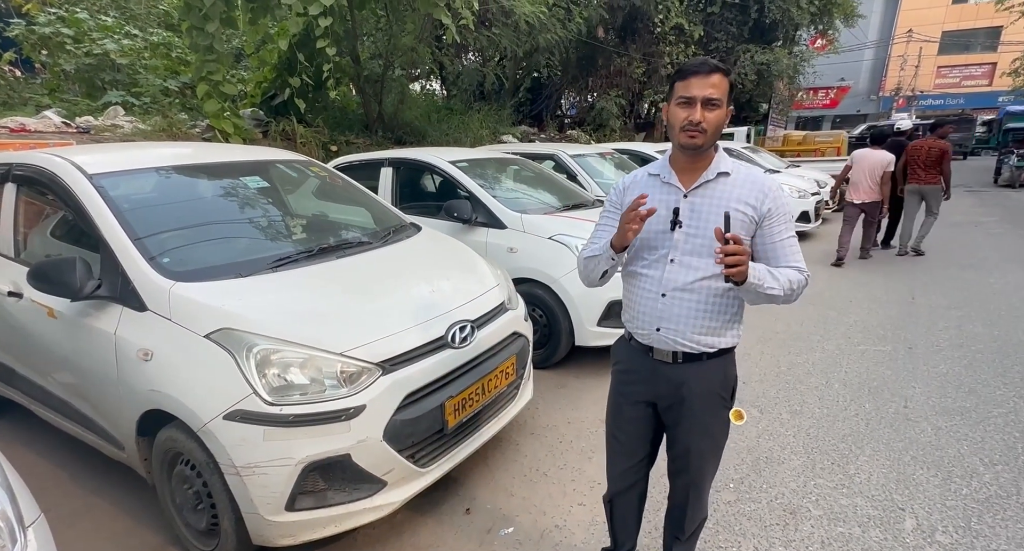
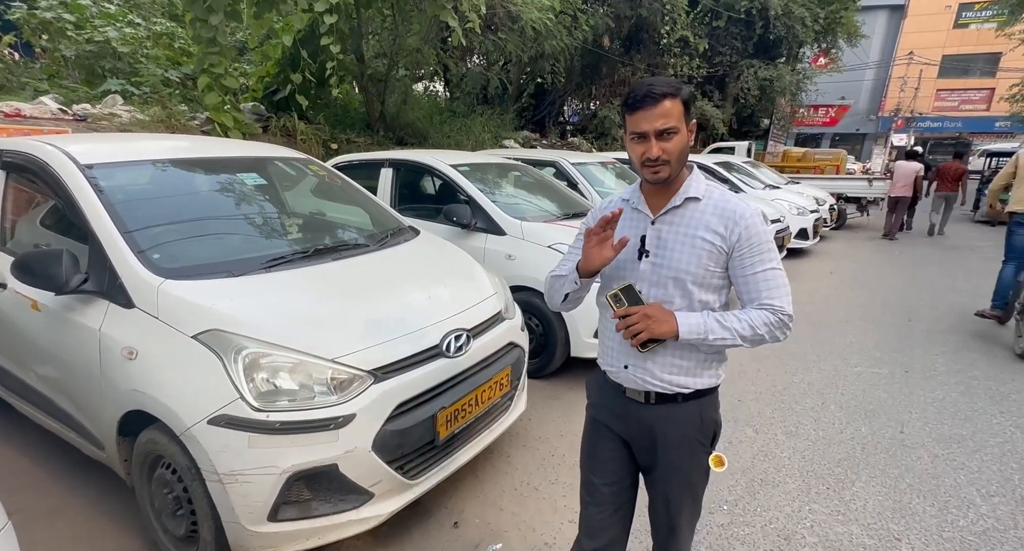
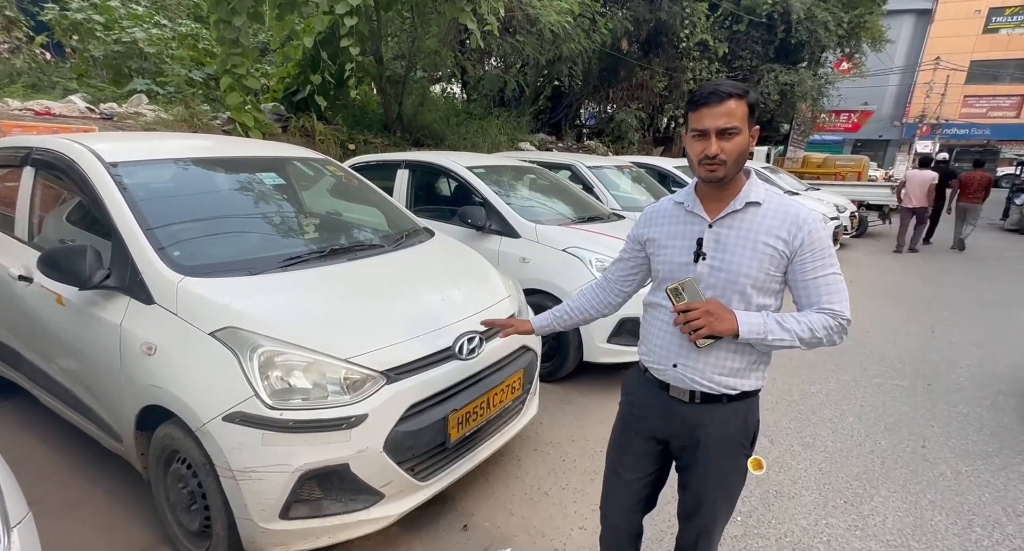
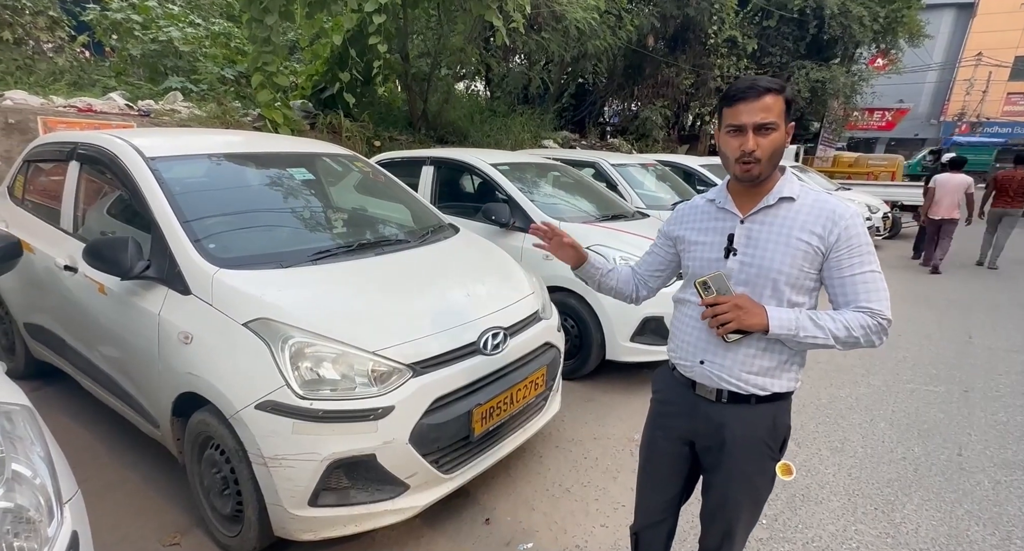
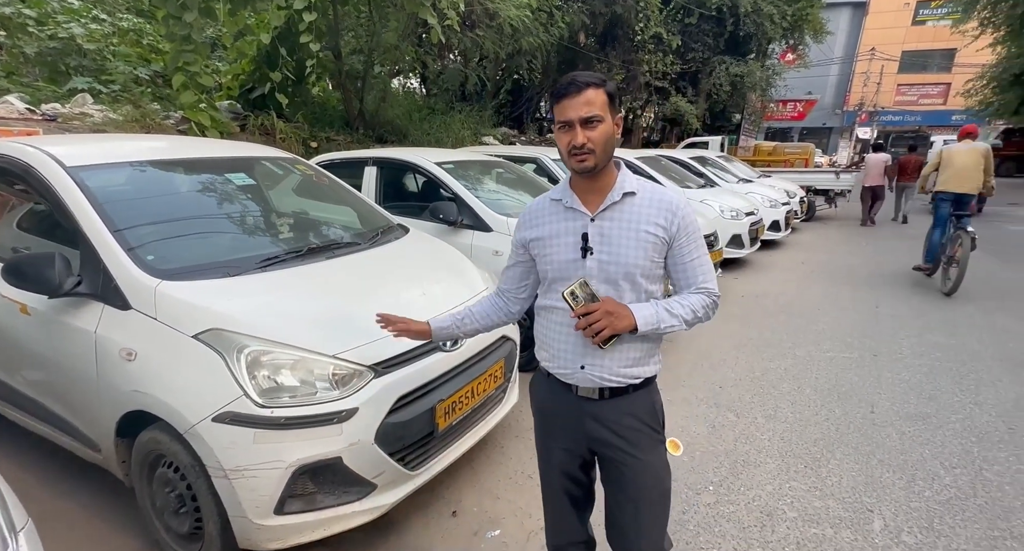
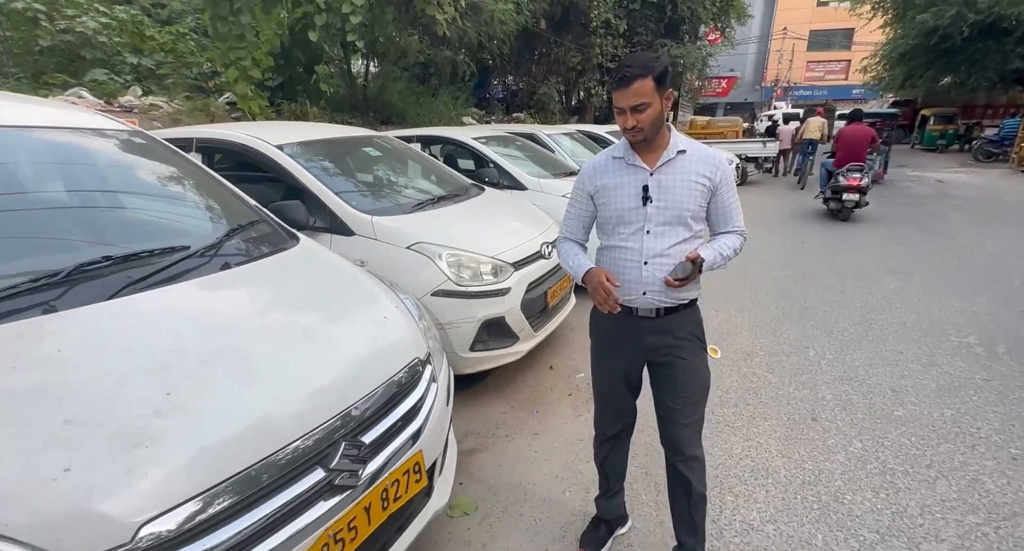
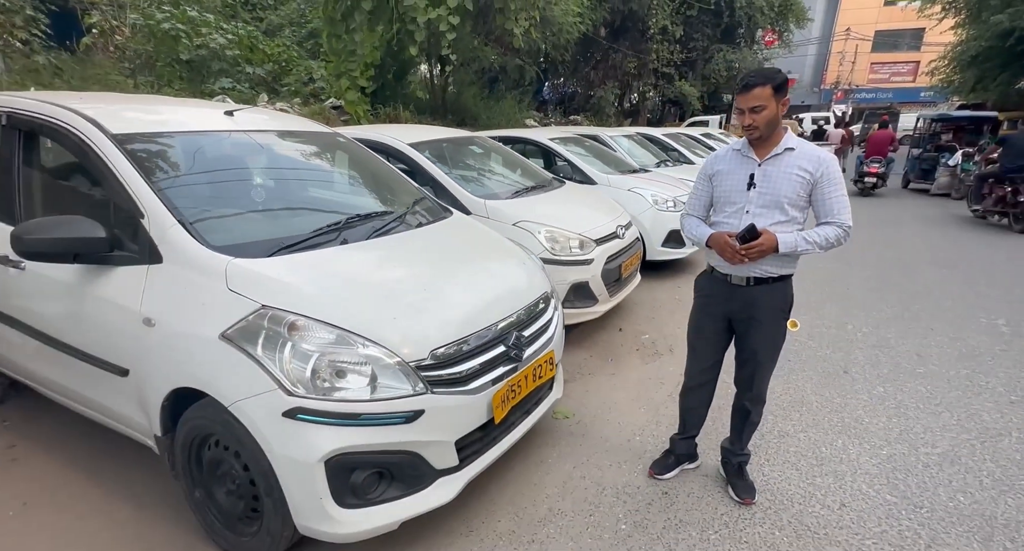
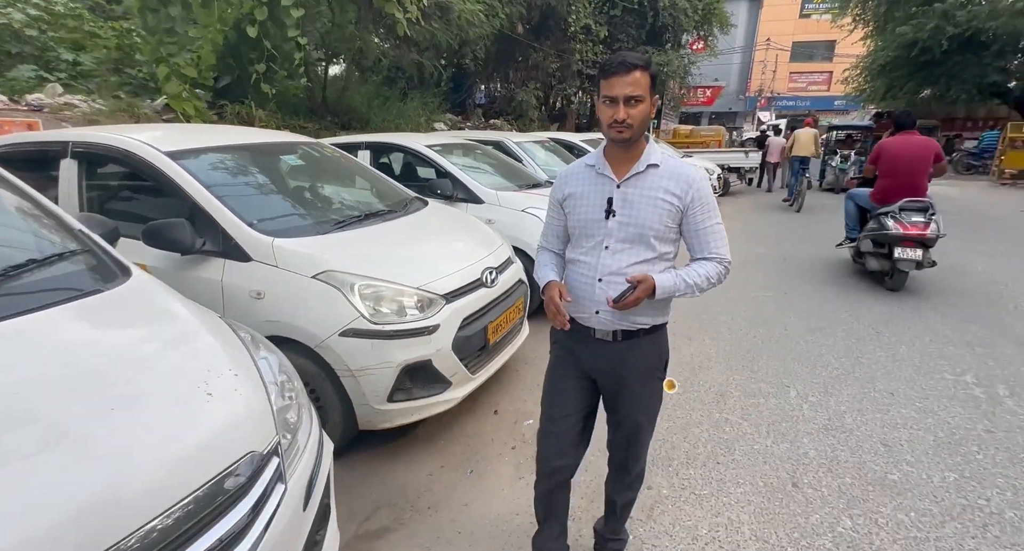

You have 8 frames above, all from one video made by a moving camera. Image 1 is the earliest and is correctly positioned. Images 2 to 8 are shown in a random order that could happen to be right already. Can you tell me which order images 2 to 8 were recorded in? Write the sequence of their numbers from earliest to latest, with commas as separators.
4, 3, 2, 5, 8, 6, 7
